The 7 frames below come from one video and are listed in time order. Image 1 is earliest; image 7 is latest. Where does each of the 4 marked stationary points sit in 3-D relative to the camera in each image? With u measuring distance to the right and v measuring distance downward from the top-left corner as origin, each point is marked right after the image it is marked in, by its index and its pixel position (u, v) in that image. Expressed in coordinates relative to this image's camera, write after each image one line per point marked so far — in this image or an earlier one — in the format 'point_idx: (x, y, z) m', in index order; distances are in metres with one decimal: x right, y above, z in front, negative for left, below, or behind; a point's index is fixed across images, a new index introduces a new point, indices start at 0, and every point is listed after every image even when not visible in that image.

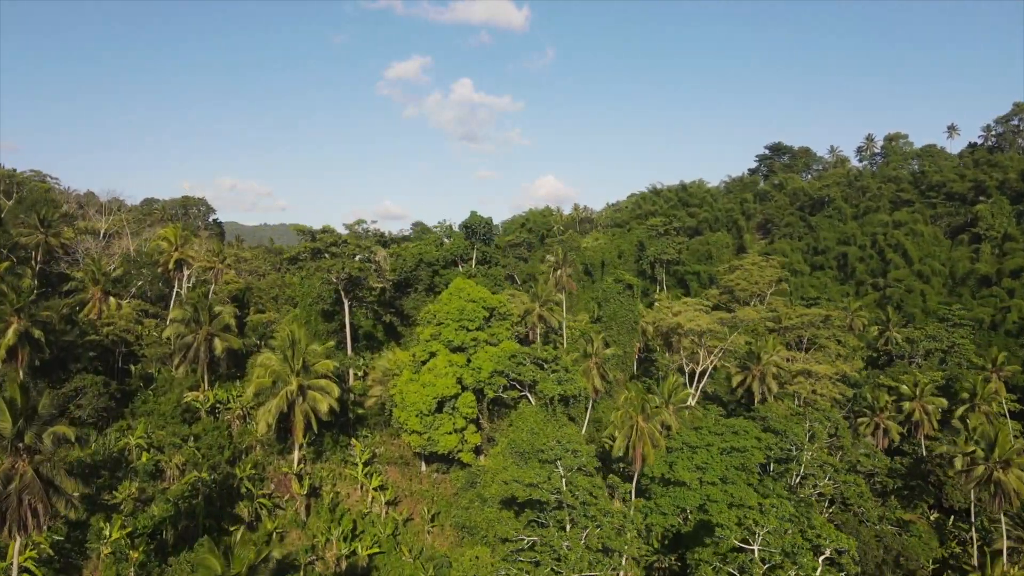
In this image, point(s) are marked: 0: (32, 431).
0: (-9.1, -2.7, +14.1) m
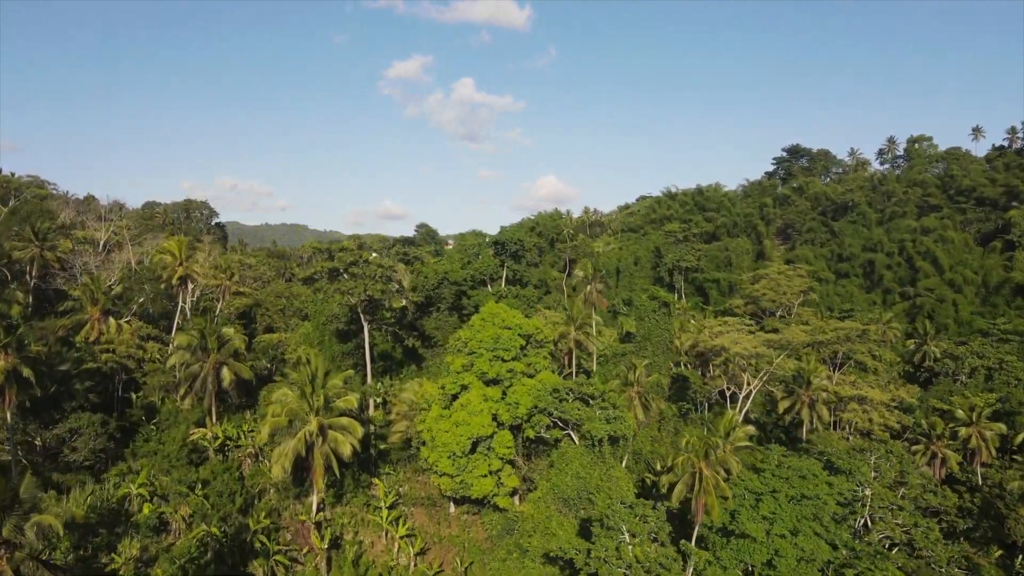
0: (-7.8, -3.6, +11.5) m
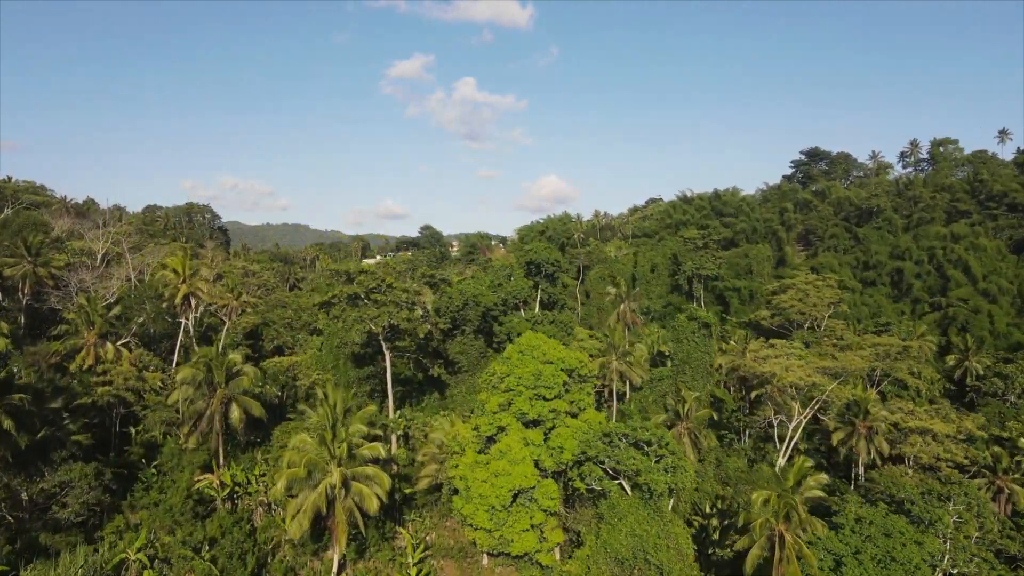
0: (-6.5, -4.5, +8.9) m
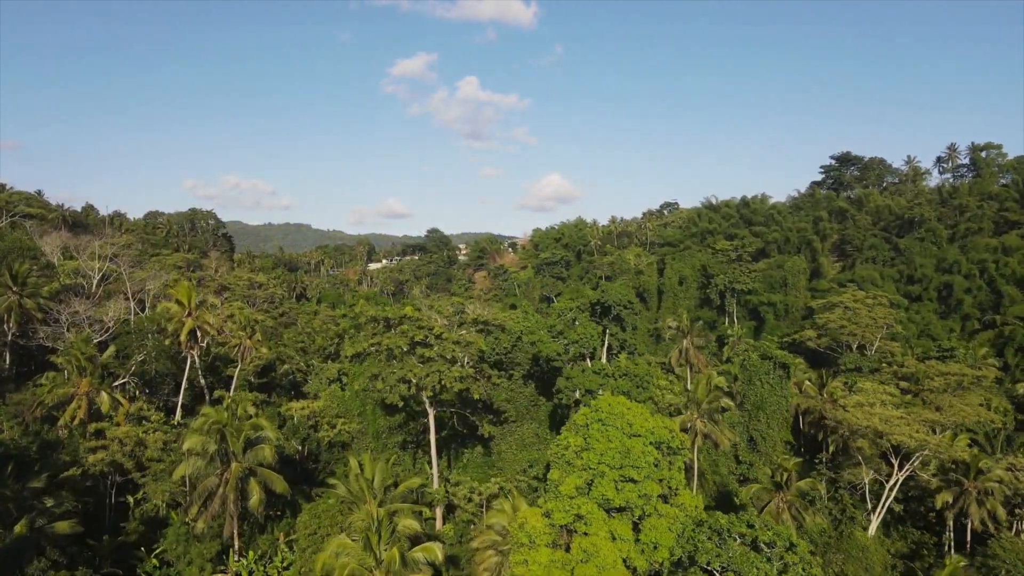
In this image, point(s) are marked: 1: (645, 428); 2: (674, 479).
0: (-4.5, -5.9, +4.9) m
1: (+3.5, -3.5, +18.8) m
2: (+4.2, -4.9, +19.0) m
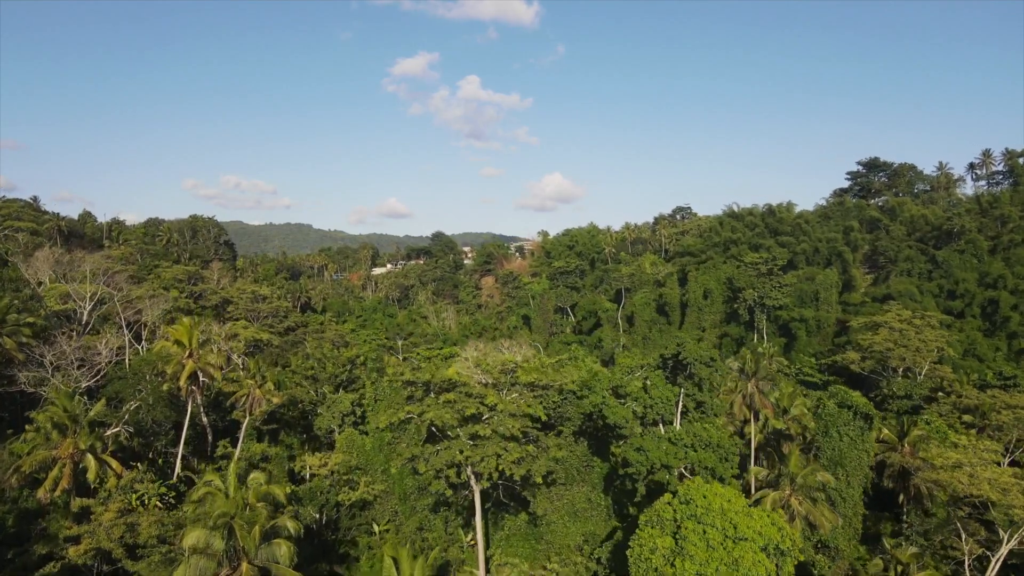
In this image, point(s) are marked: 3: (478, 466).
0: (-3.0, -7.3, +1.3) m
1: (+5.0, -4.9, +15.2) m
2: (+5.7, -6.3, +15.4) m
3: (-1.1, -3.9, +18.4) m
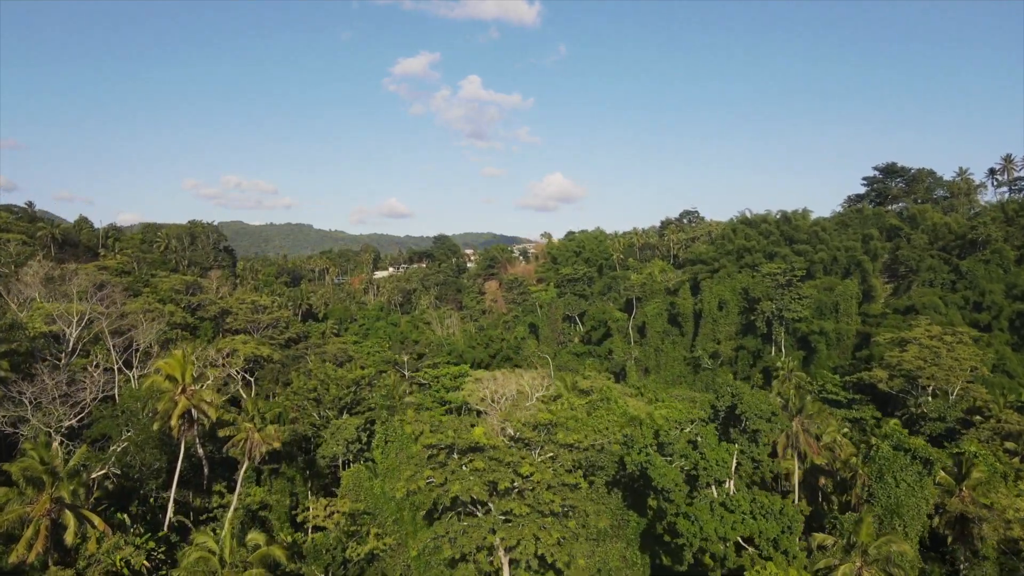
0: (-2.2, -8.4, -1.0) m
1: (+5.8, -6.0, +12.9) m
2: (+6.5, -7.3, +13.1) m
3: (-0.4, -4.9, +16.0) m
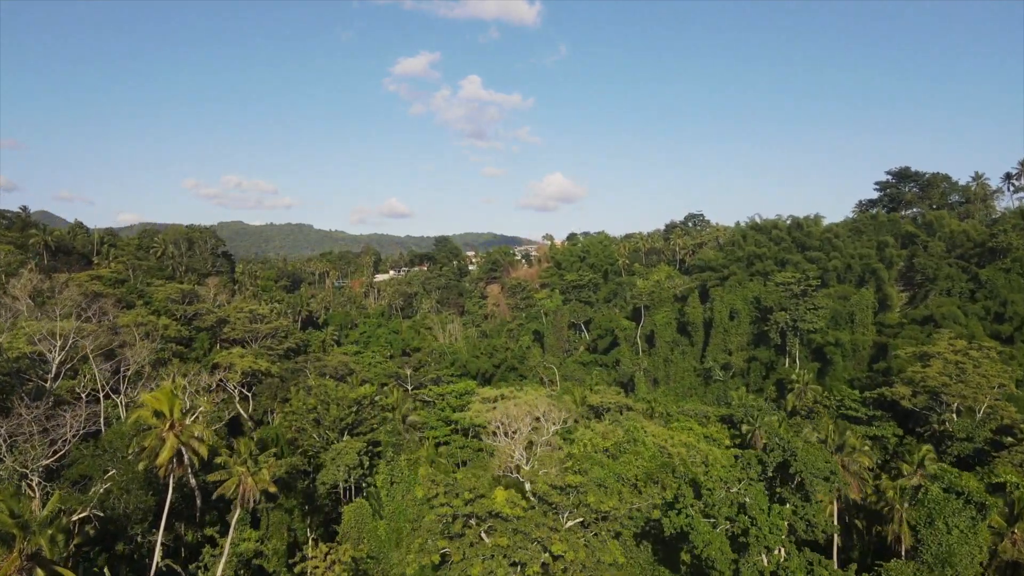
0: (-1.8, -9.2, -2.9) m
1: (+6.3, -6.8, +10.9) m
2: (+7.0, -8.2, +11.1) m
3: (+0.1, -5.8, +14.1) m
